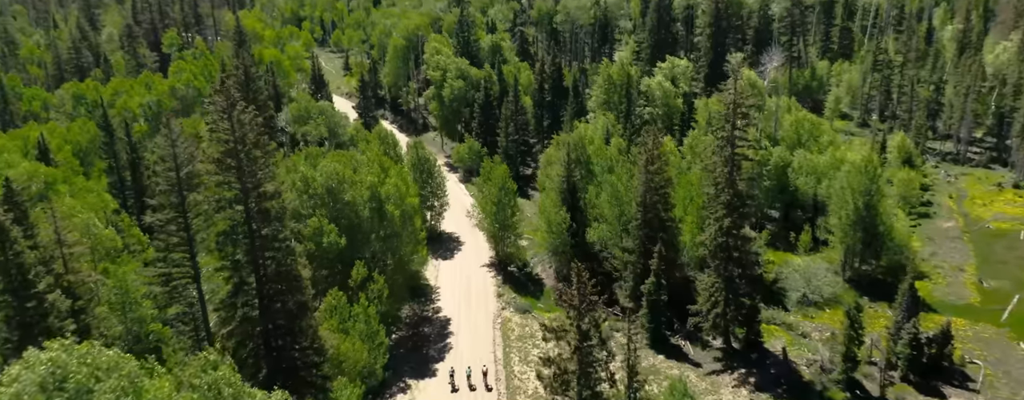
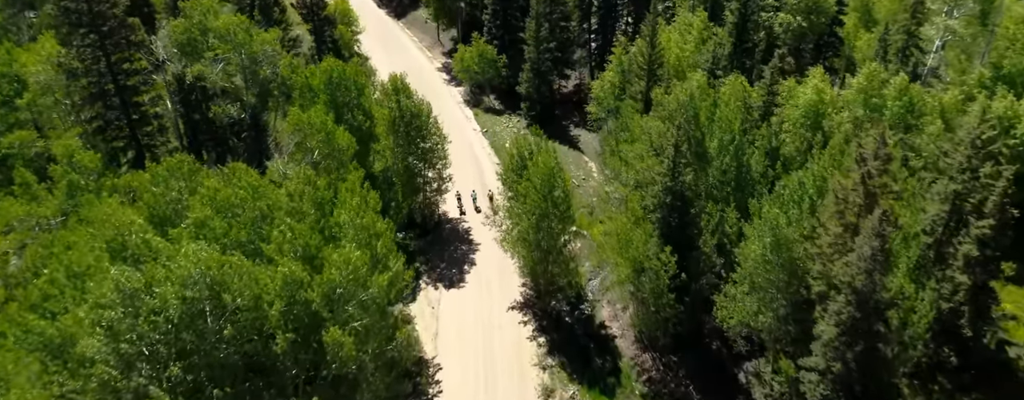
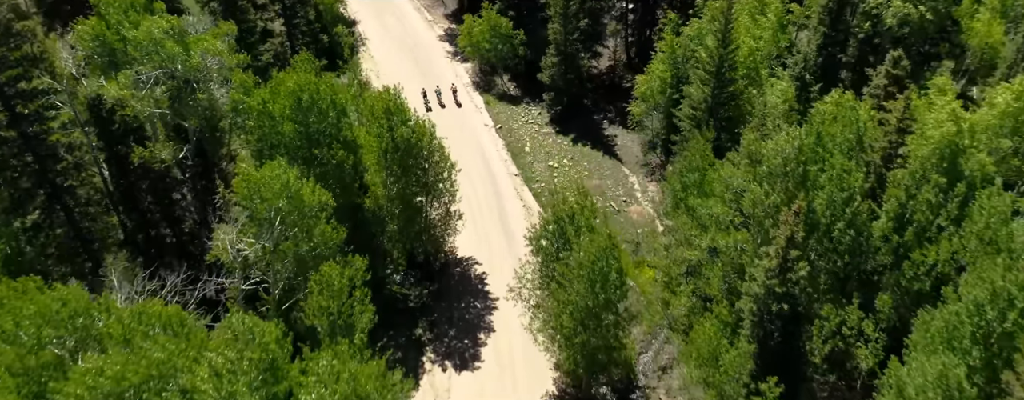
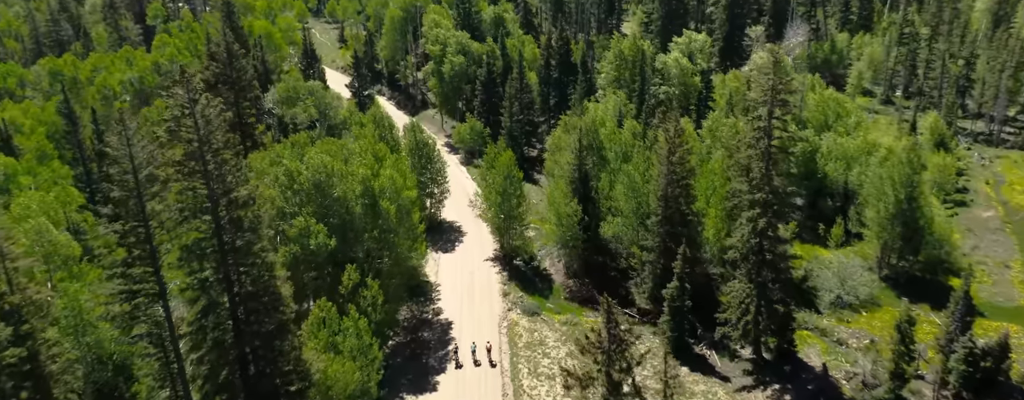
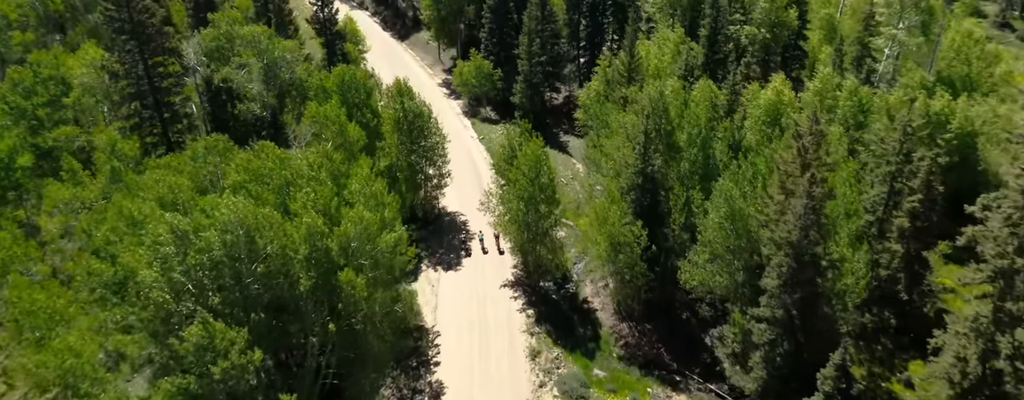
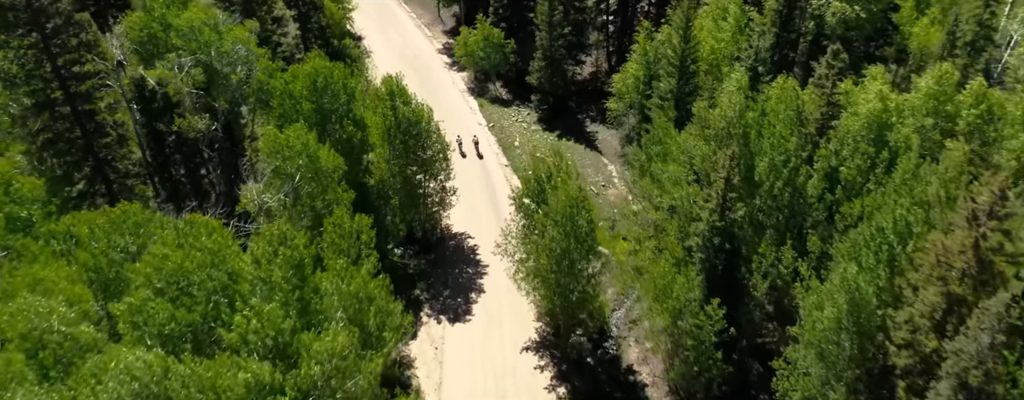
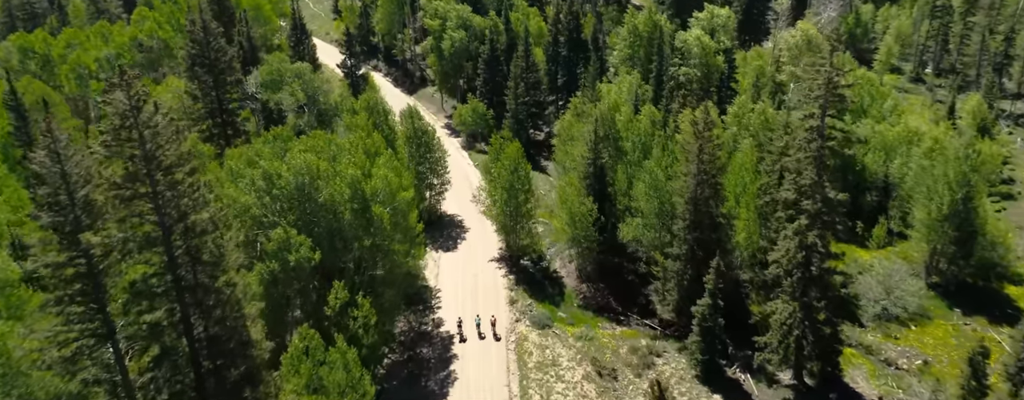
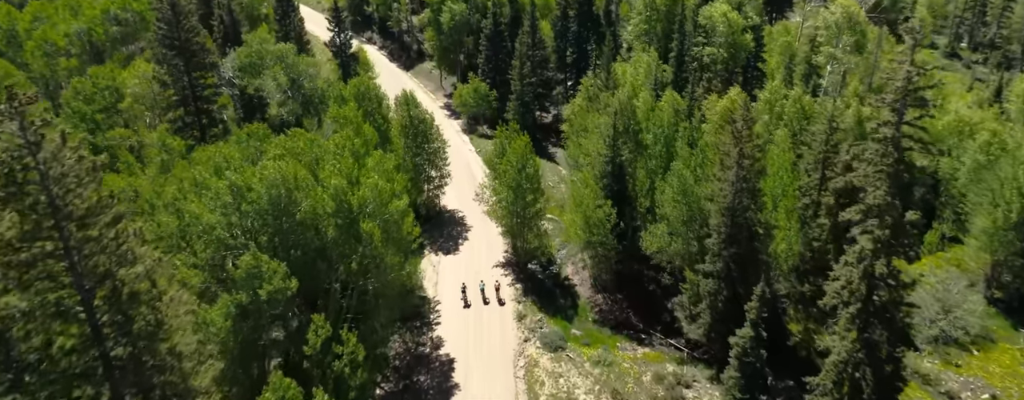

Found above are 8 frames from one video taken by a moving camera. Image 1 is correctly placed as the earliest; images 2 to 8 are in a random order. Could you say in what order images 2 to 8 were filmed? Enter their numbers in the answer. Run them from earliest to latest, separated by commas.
4, 7, 8, 5, 2, 6, 3
